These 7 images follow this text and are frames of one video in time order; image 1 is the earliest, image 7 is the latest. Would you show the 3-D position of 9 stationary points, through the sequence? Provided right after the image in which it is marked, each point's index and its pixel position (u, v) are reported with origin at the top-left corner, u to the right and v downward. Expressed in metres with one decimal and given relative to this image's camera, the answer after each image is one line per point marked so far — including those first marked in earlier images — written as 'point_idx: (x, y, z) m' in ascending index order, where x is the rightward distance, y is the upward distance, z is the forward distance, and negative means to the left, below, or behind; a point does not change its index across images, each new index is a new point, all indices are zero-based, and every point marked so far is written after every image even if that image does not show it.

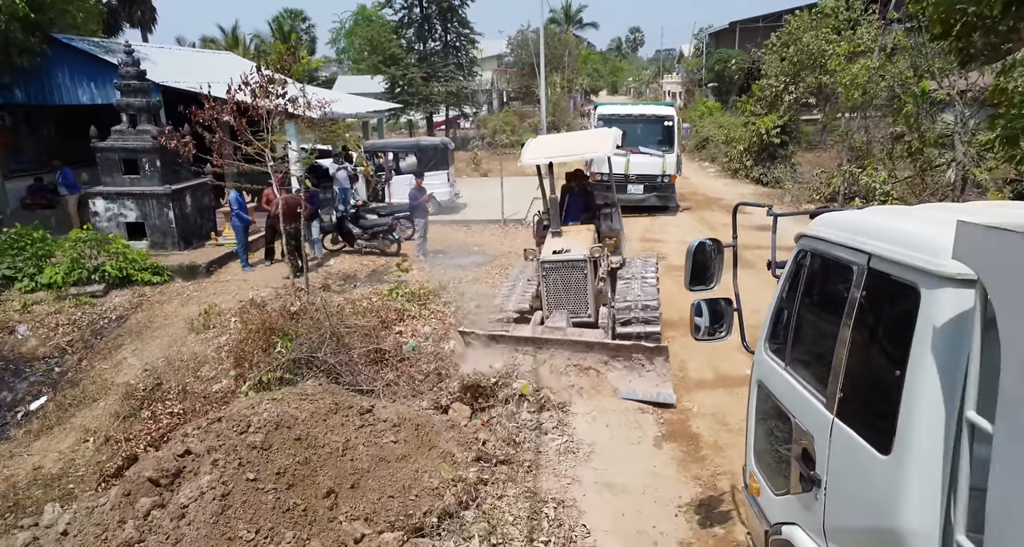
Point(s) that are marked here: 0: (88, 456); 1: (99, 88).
0: (-4.3, -1.8, +6.0) m
1: (-8.3, +3.8, +12.0) m
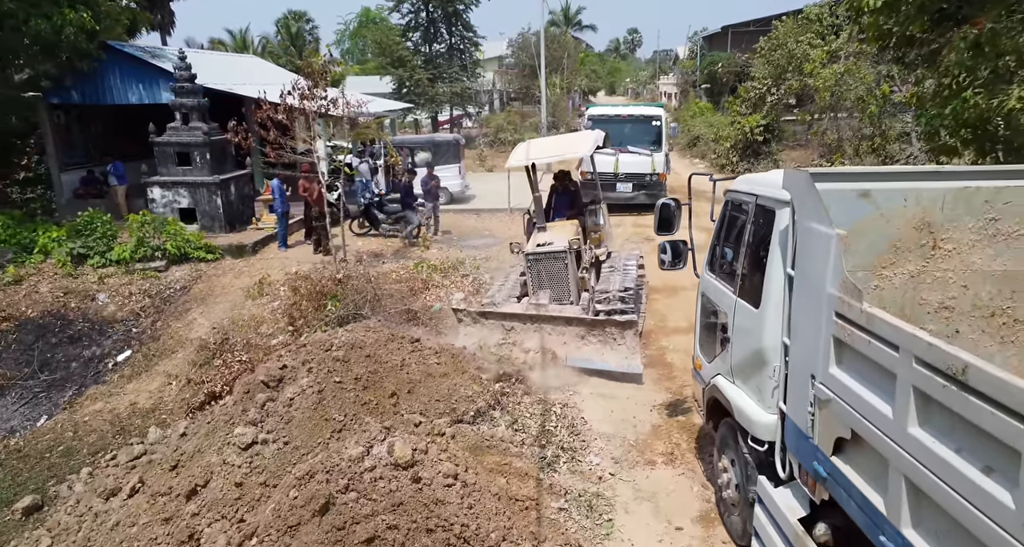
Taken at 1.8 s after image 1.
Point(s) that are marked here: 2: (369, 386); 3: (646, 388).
0: (-4.2, -1.5, +7.3) m
1: (-8.2, +4.2, +13.3) m
2: (-1.2, -1.0, +5.1) m
3: (+1.3, -1.1, +5.6) m
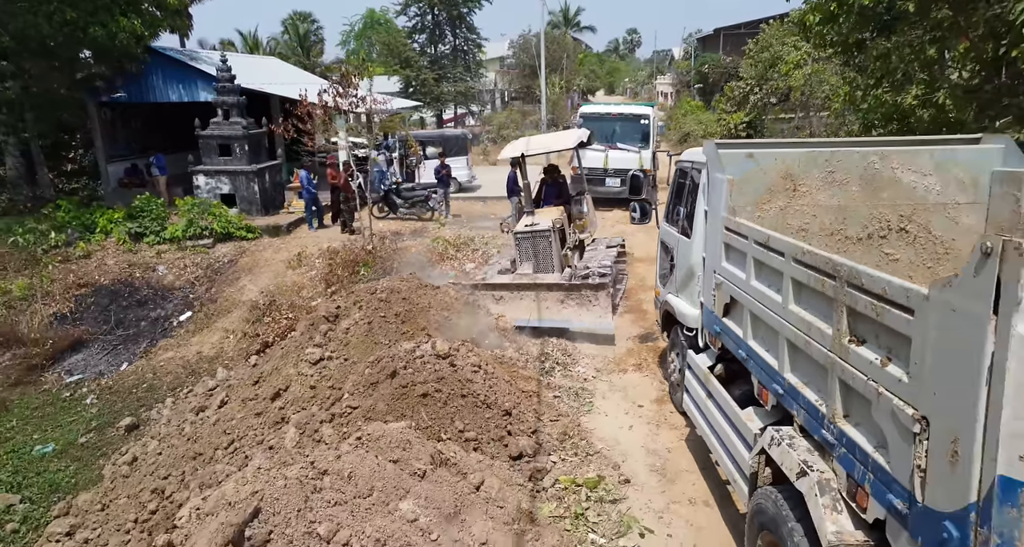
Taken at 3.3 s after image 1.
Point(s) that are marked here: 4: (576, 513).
0: (-4.1, -1.0, +8.7) m
1: (-8.1, +4.6, +14.6) m
2: (-1.2, -0.5, +6.5) m
3: (+1.3, -0.6, +7.0) m
4: (+0.4, -1.5, +3.7) m
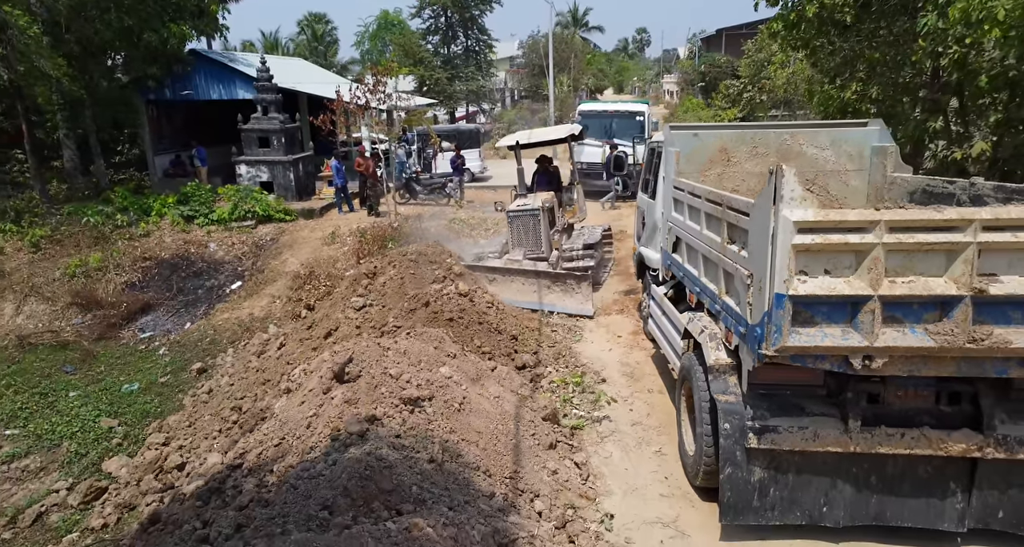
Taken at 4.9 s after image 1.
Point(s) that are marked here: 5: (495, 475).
0: (-4.0, -0.6, +10.1) m
1: (-7.9, +5.1, +16.1) m
2: (-1.1, -0.1, +7.8) m
3: (+1.4, -0.2, +8.4) m
4: (+0.5, -1.1, +5.0) m
5: (-0.1, -1.2, +3.6) m
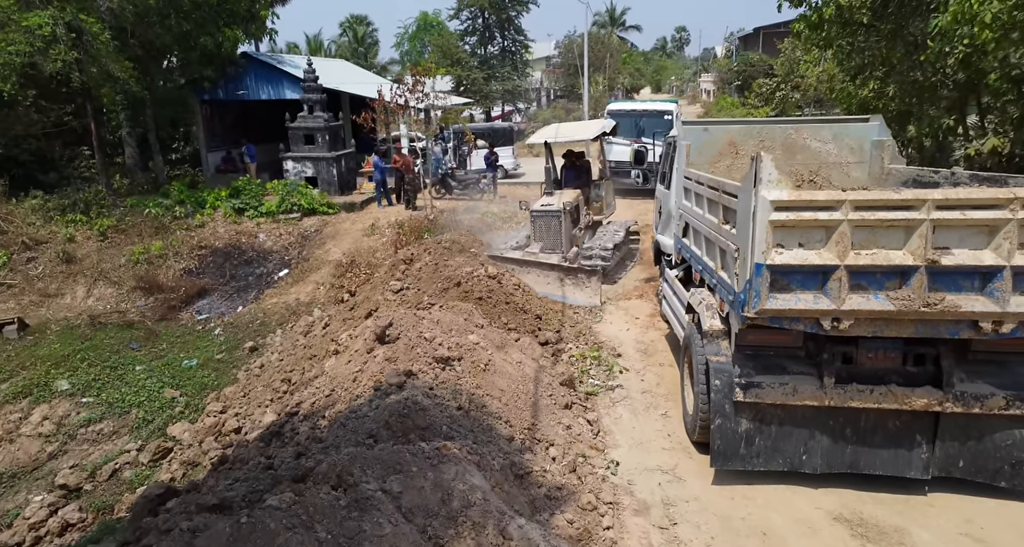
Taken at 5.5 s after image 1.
0: (-3.5, -0.3, +10.9) m
1: (-6.9, +5.4, +17.1) m
2: (-0.7, +0.1, +8.4) m
3: (+1.8, 0.0, +8.8) m
4: (+0.7, -0.9, +5.5) m
5: (0.0, -1.1, +4.1) m
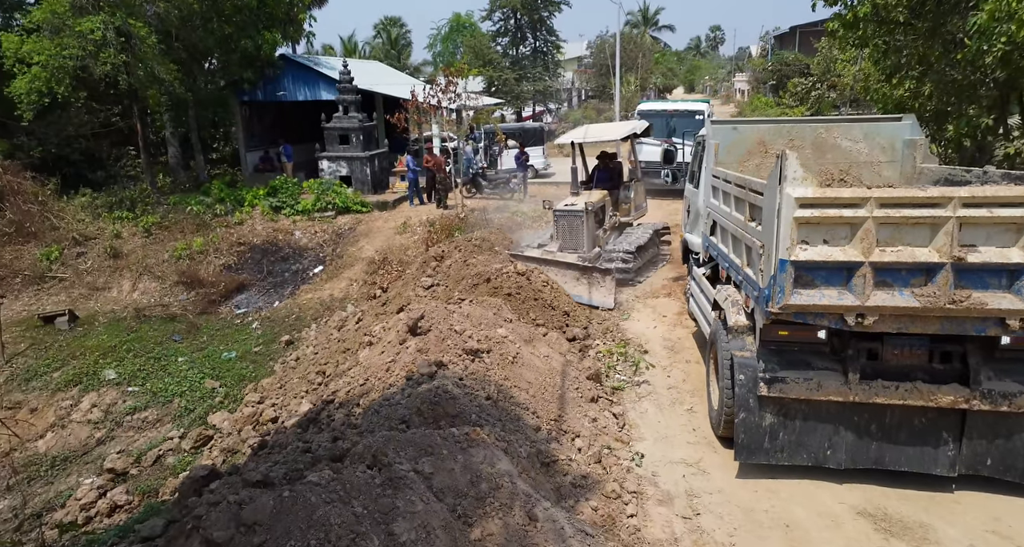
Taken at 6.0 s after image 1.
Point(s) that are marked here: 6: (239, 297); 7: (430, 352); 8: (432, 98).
0: (-2.9, -0.3, +11.2) m
1: (-6.0, +5.5, +17.5) m
2: (-0.3, +0.2, +8.6) m
3: (+2.3, 0.0, +8.8) m
4: (+0.9, -0.9, +5.6) m
5: (+0.2, -1.0, +4.3) m
6: (-5.2, -0.4, +11.2) m
7: (-0.6, -0.6, +4.6) m
8: (-1.9, +4.2, +14.0) m
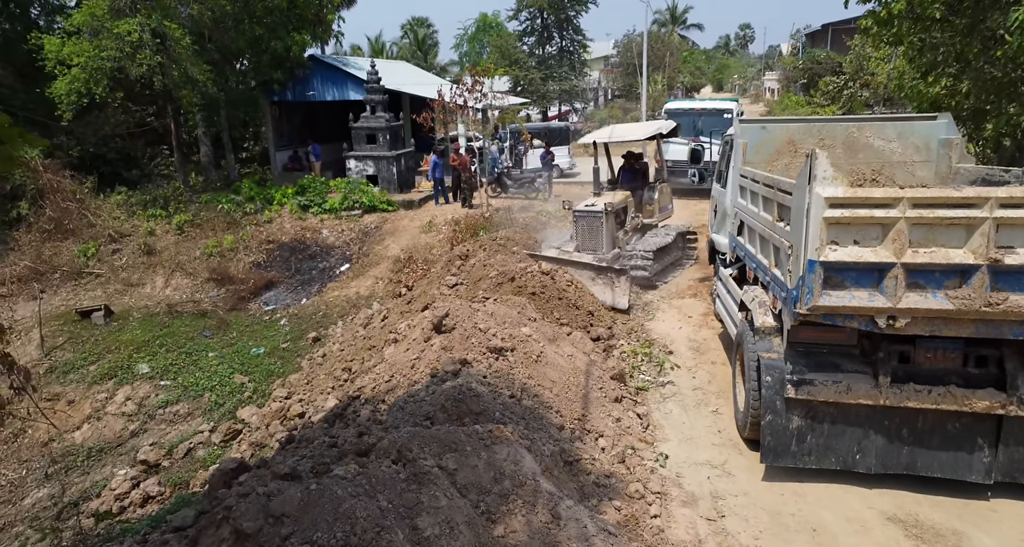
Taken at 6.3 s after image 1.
0: (-2.5, -0.2, +11.3) m
1: (-5.3, +5.5, +17.8) m
2: (+0.1, +0.2, +8.6) m
3: (+2.6, 0.0, +8.8) m
4: (+1.1, -0.9, +5.6) m
5: (+0.4, -1.0, +4.3) m
6: (-4.7, -0.4, +11.4) m
7: (-0.5, -0.6, +4.7) m
8: (-1.3, +4.2, +14.1) m
